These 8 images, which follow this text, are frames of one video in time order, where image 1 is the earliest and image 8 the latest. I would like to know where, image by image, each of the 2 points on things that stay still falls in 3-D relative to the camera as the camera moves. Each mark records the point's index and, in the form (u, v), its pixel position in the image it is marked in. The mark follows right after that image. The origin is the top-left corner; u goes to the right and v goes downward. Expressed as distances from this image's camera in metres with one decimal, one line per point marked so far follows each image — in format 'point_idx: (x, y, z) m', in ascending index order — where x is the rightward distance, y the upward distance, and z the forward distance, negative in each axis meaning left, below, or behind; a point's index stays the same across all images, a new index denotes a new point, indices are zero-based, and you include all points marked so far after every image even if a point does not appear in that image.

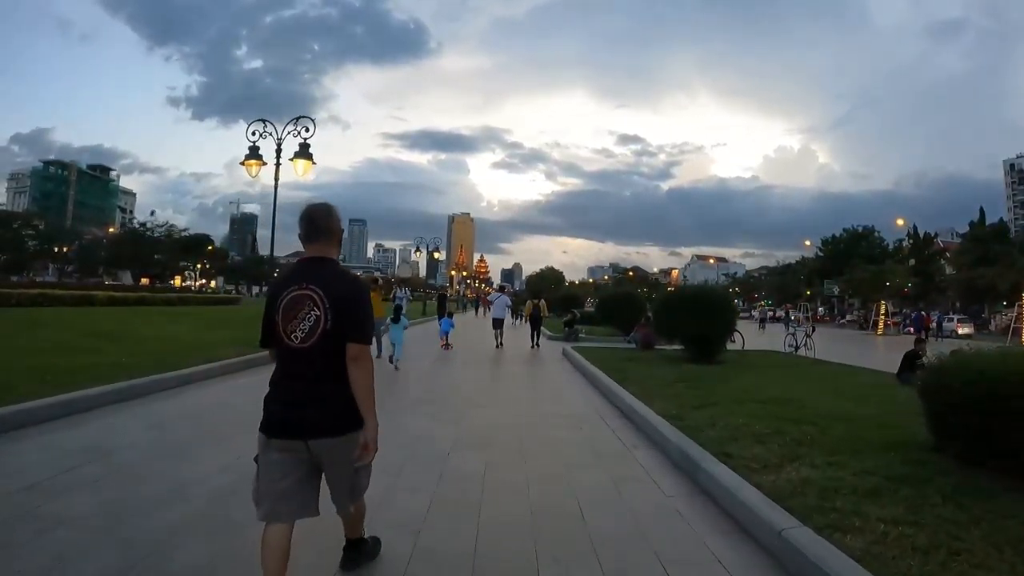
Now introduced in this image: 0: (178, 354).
0: (-6.7, -1.3, +14.2) m
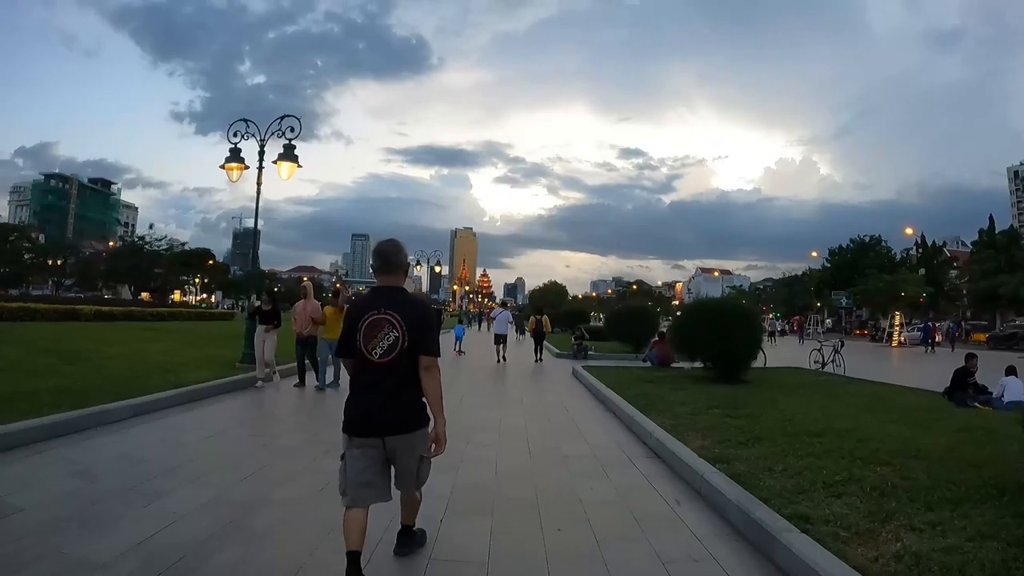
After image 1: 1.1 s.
0: (-6.6, -1.5, +12.7) m
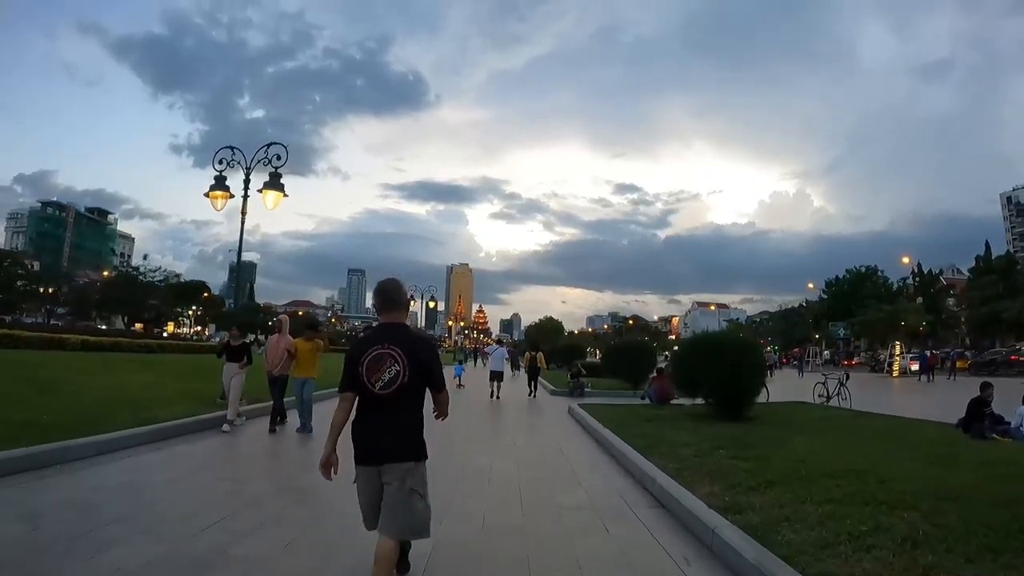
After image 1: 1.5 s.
0: (-6.7, -2.1, +12.1) m
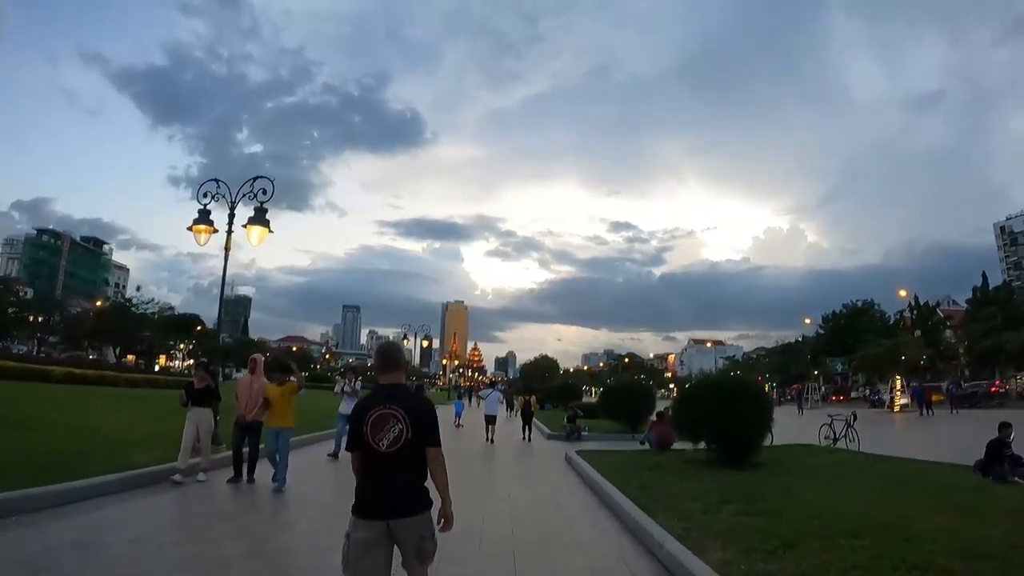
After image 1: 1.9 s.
0: (-6.8, -2.8, +11.4) m
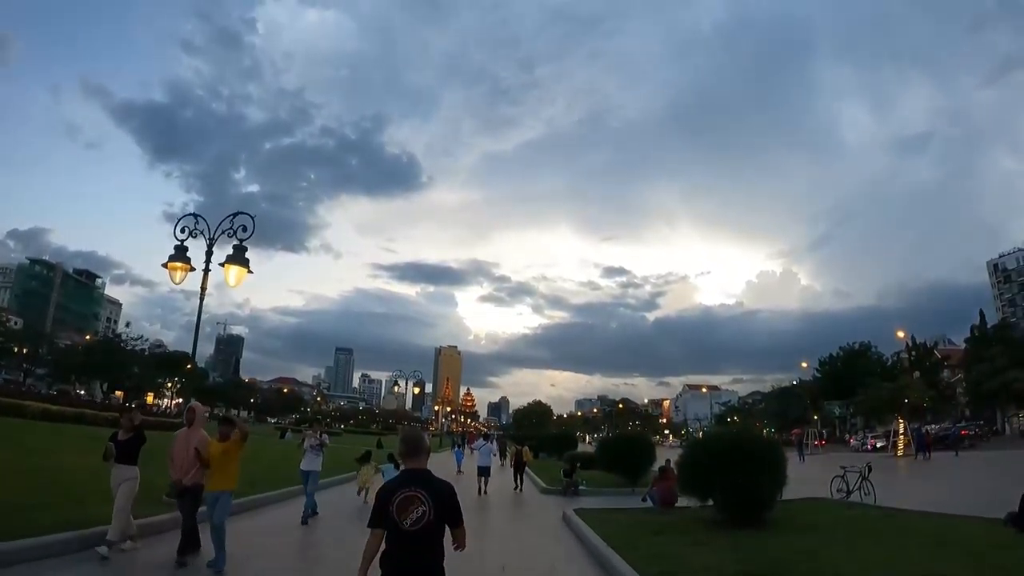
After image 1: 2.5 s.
0: (-6.9, -3.4, +10.3) m
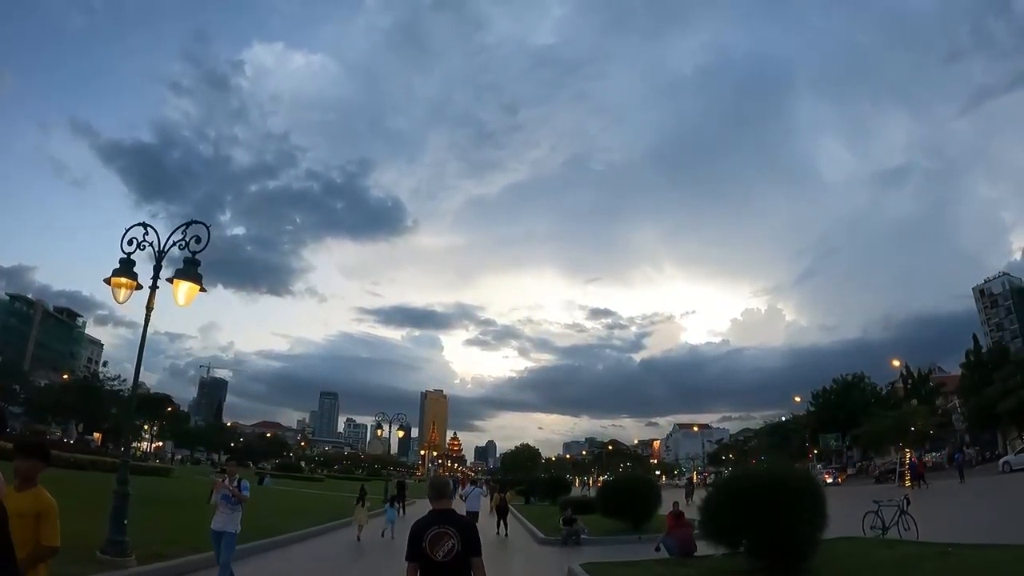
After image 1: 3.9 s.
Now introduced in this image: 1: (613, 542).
0: (-6.9, -3.6, +8.4) m
1: (+2.4, -6.1, +17.1) m
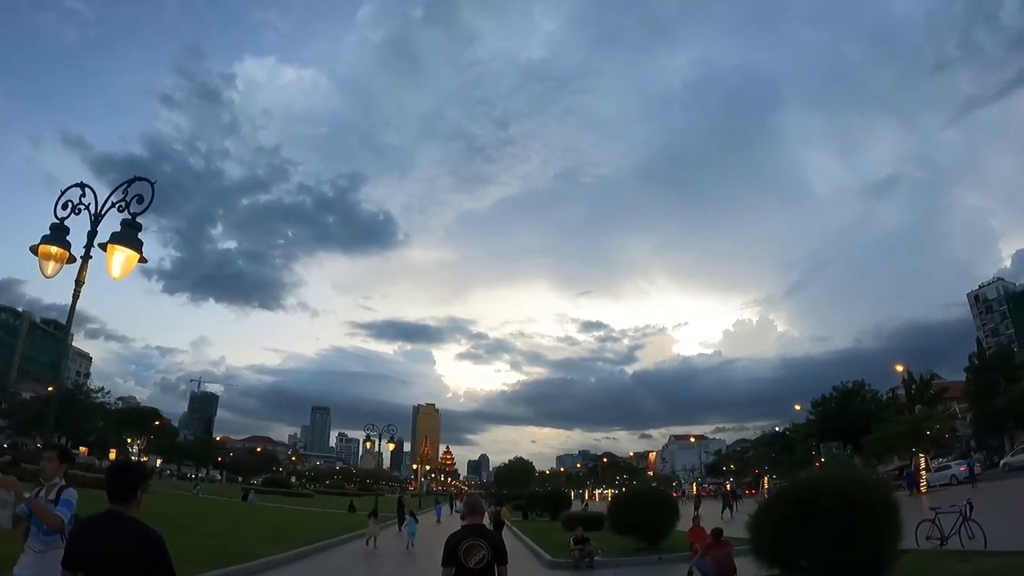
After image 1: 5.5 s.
0: (-6.7, -3.3, +6.3) m
1: (+2.5, -5.8, +15.2) m
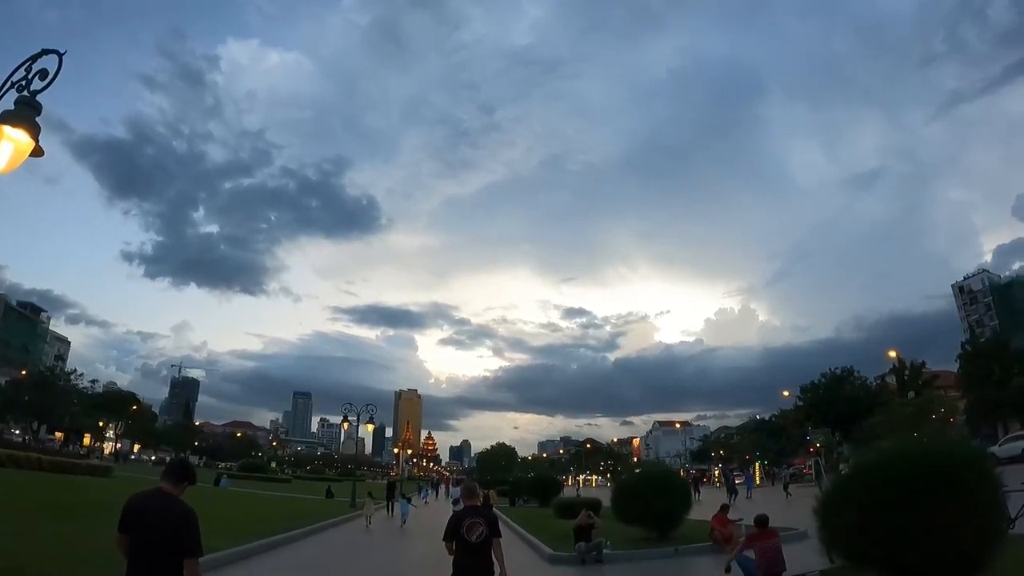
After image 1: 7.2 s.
0: (-6.6, -2.5, +4.2) m
1: (+2.4, -5.0, +13.2) m
